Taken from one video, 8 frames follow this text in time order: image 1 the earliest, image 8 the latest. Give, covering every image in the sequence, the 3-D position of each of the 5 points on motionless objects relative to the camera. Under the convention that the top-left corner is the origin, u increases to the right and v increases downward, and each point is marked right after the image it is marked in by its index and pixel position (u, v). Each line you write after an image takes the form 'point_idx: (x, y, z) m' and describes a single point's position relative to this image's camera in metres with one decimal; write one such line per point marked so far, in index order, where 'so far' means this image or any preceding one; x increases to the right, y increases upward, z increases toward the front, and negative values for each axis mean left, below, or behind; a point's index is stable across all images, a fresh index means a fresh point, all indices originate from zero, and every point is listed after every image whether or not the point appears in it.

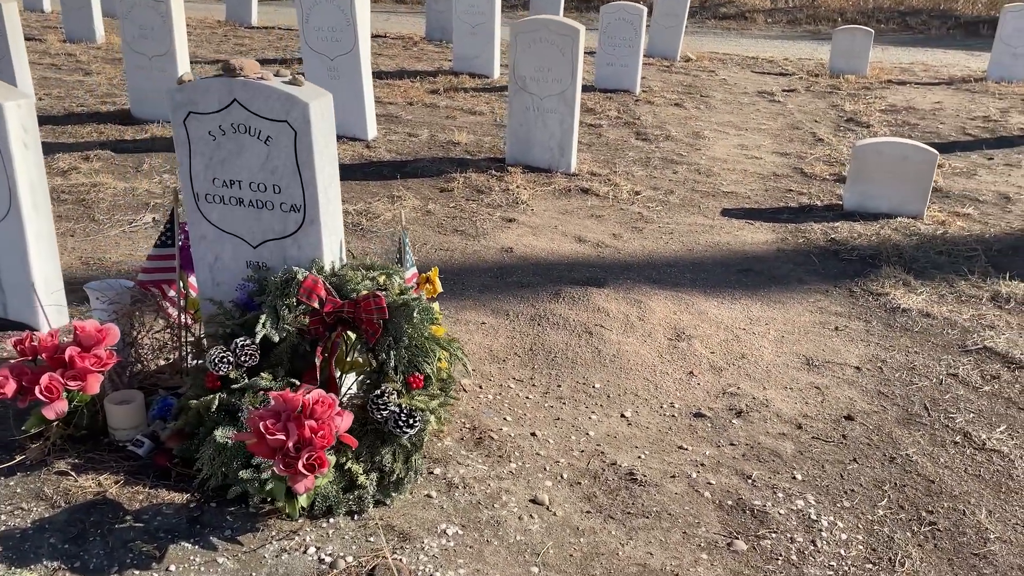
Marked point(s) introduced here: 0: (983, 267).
0: (+3.1, +0.1, +5.7) m
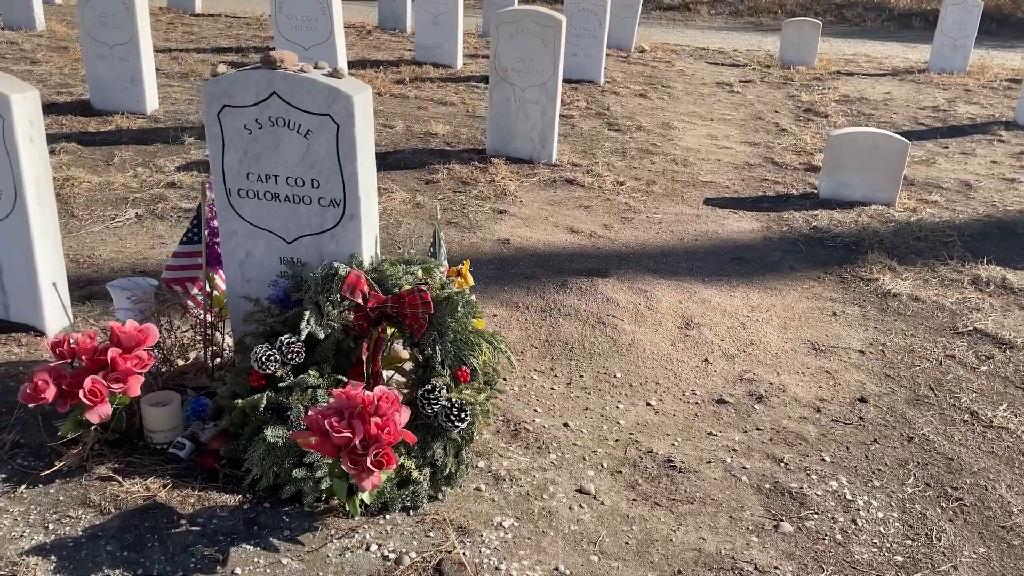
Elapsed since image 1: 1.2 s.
0: (+3.1, +0.2, +5.9) m
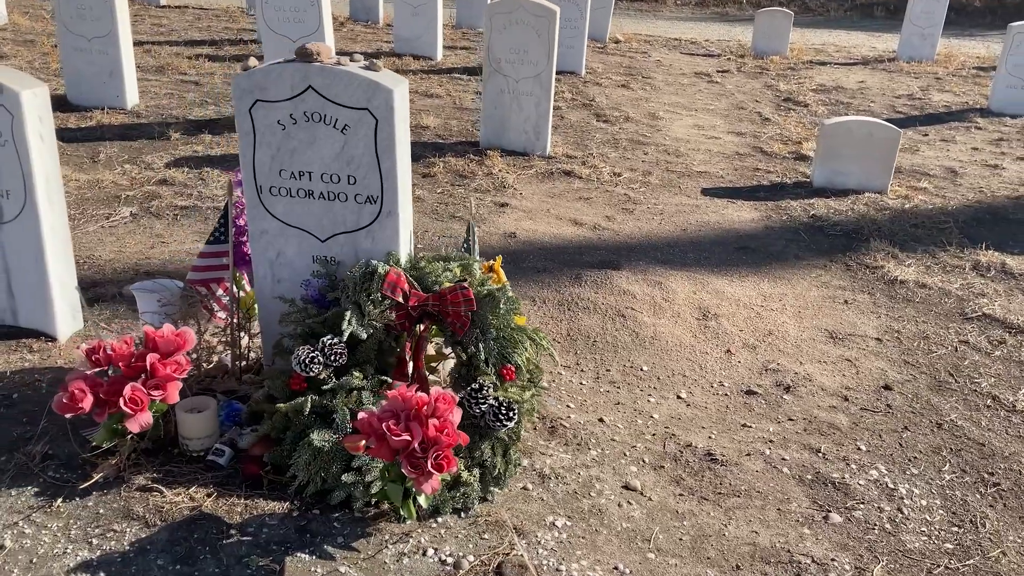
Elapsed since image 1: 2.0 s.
0: (+3.1, +0.3, +6.0) m
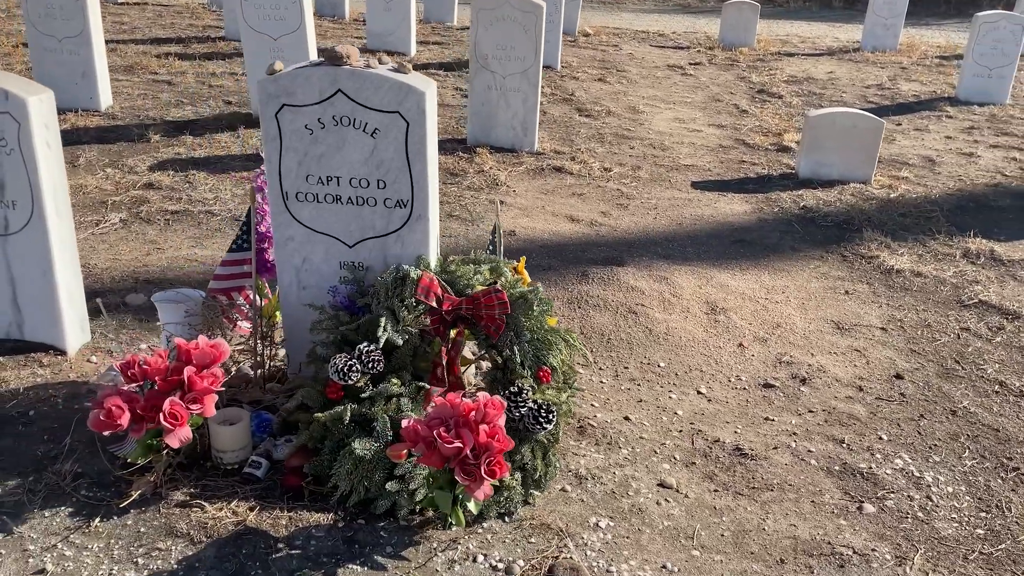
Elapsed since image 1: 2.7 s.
0: (+3.1, +0.4, +6.1) m
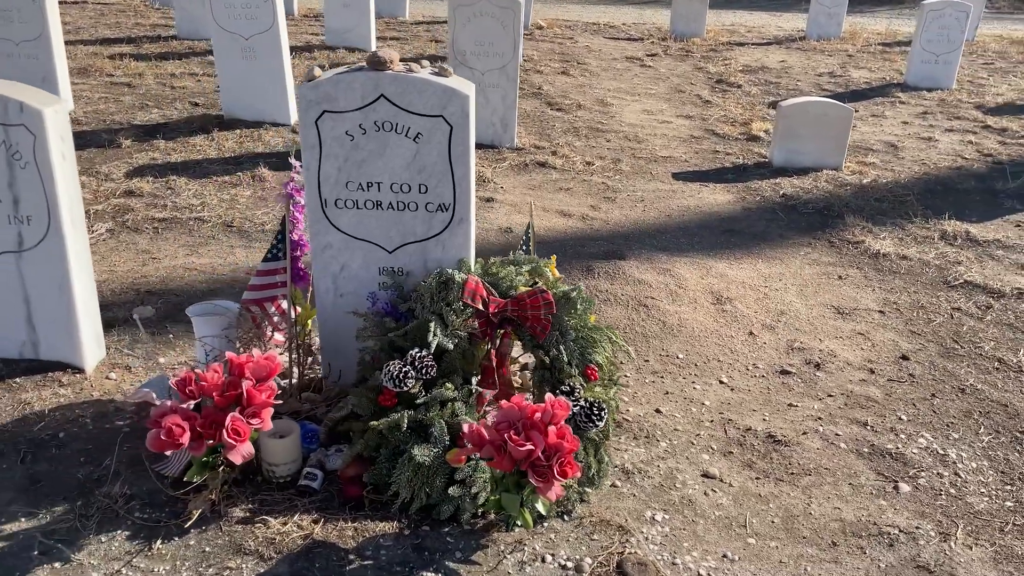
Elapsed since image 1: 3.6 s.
0: (+3.0, +0.6, +6.3) m
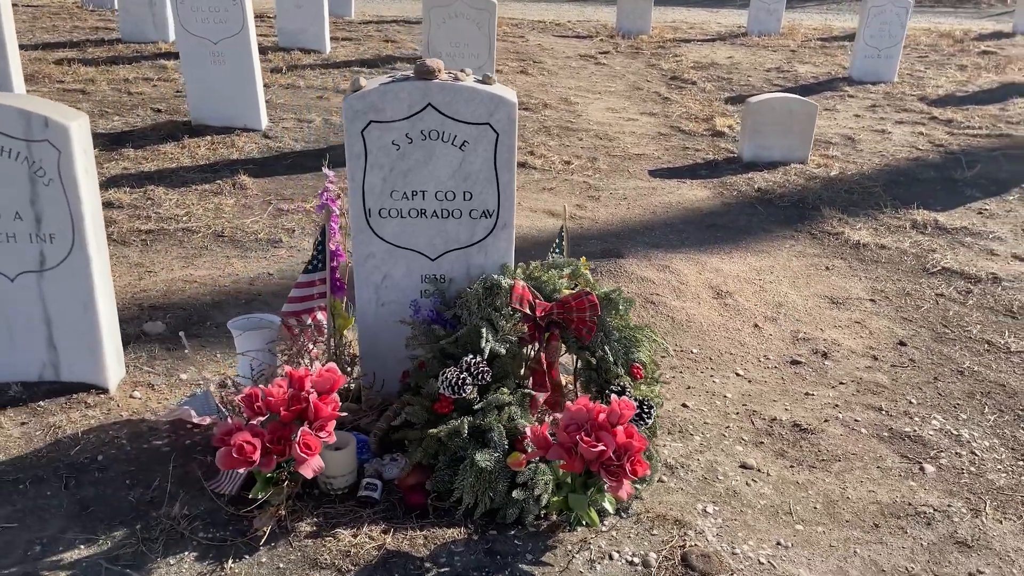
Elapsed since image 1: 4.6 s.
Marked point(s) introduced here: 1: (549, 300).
0: (+2.9, +0.7, +6.6) m
1: (+0.1, 0.0, +3.1) m
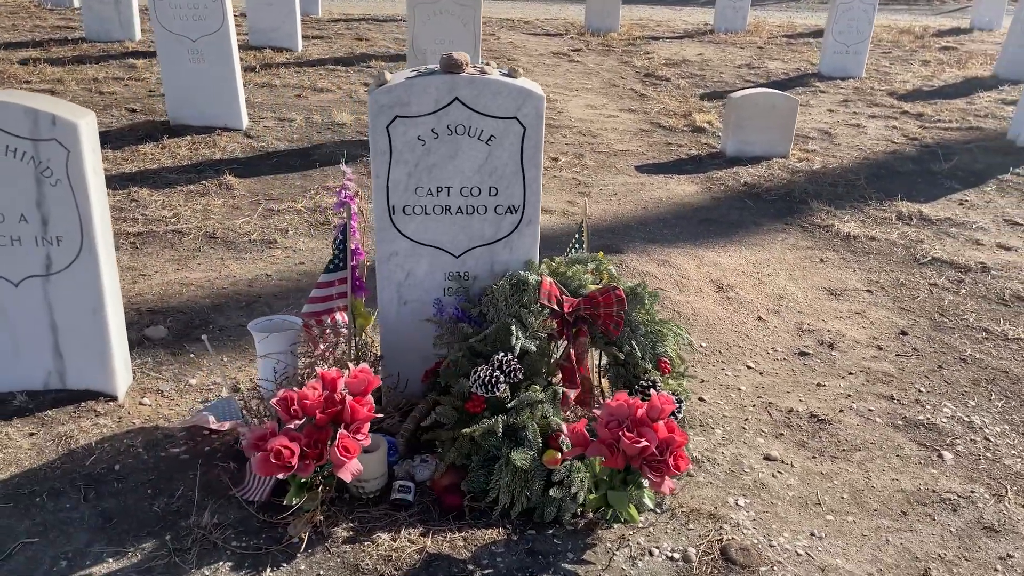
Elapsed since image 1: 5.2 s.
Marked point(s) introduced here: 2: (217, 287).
0: (+2.8, +0.7, +6.7) m
1: (+0.2, 0.0, +3.1) m
2: (-1.5, 0.0, +4.5) m
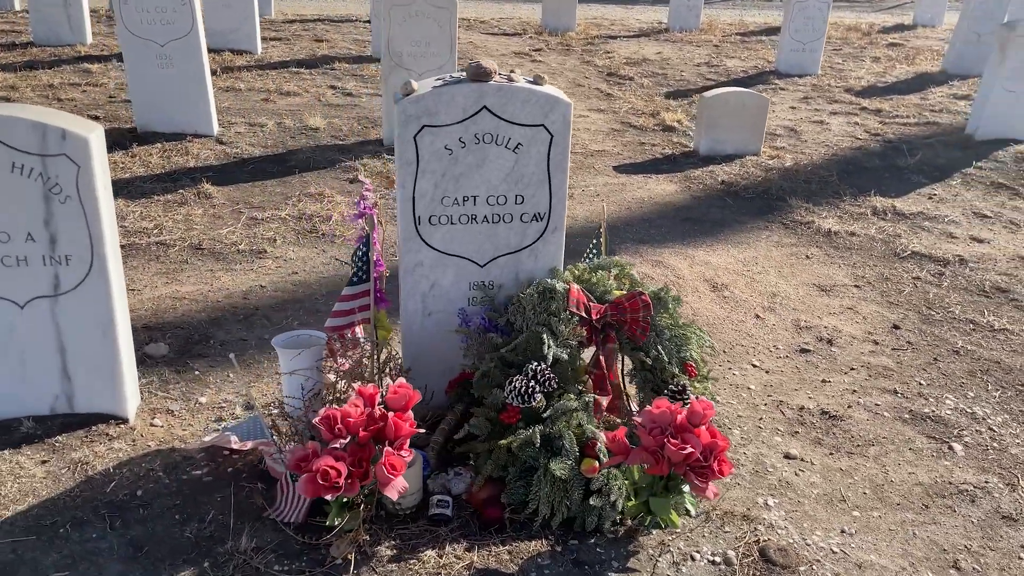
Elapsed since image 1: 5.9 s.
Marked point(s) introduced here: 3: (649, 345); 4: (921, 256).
0: (+2.7, +0.8, +6.8) m
1: (+0.3, -0.1, +3.1) m
2: (-1.5, -0.1, +4.4) m
3: (+0.5, -0.2, +3.1) m
4: (+2.7, +0.2, +5.6) m
